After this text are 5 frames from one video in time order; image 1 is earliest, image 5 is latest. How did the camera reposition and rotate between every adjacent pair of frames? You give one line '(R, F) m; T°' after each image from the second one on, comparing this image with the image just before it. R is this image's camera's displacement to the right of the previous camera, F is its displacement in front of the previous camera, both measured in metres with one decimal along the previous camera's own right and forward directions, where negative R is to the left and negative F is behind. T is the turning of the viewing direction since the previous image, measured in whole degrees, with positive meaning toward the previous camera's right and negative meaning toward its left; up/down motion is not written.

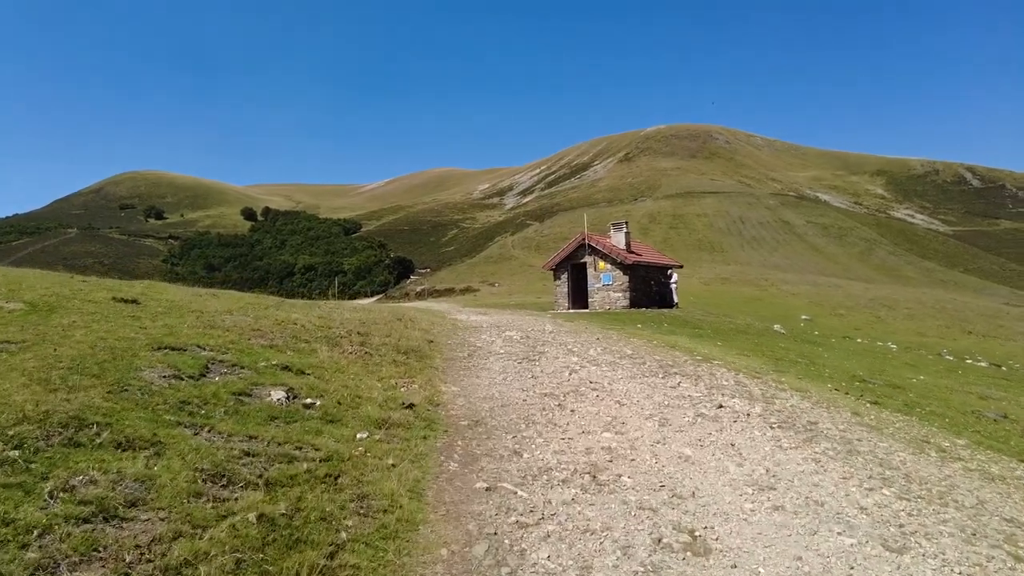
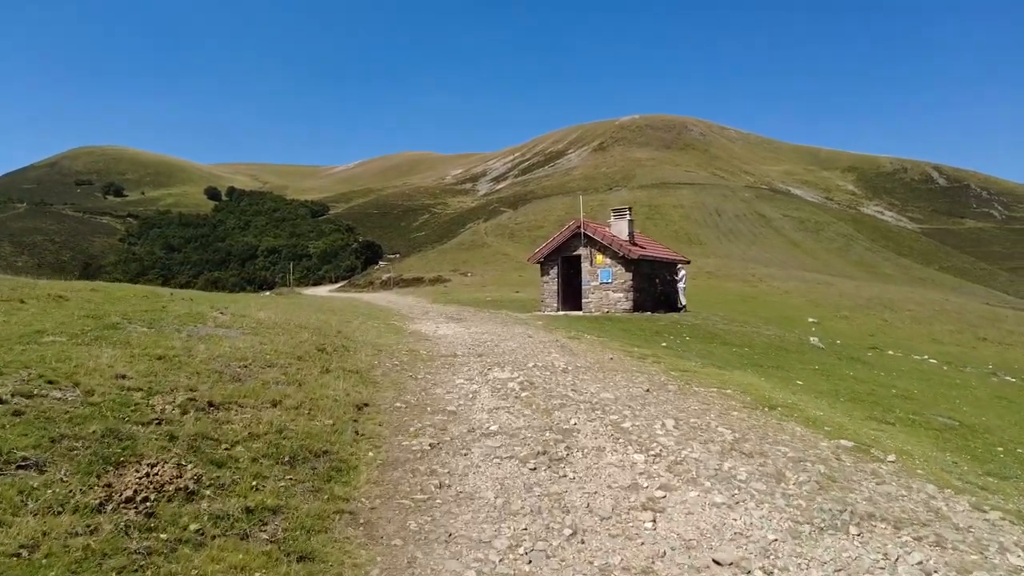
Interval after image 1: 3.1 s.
(-0.6, +9.5) m; +3°
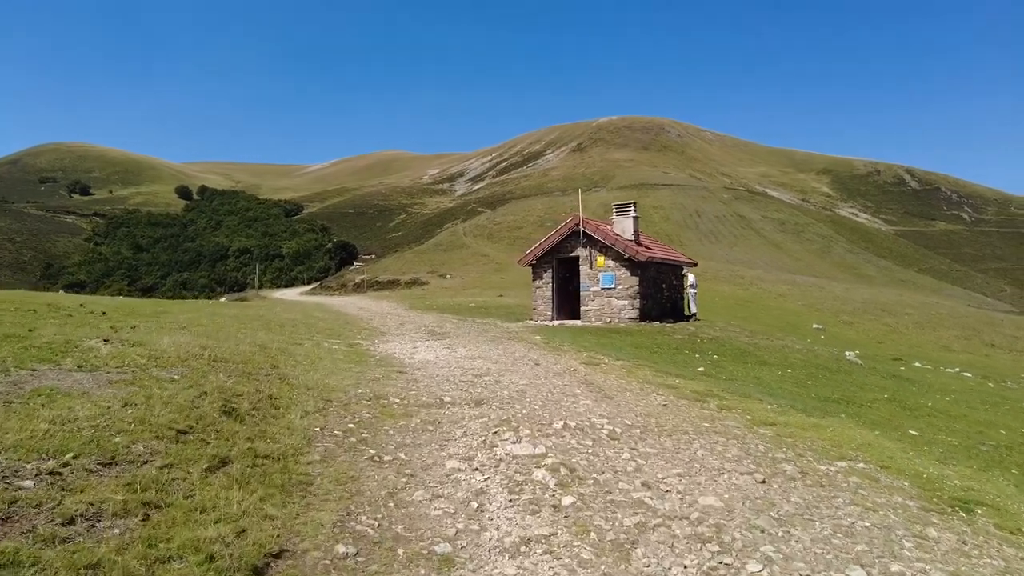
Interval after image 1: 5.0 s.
(-0.7, +5.9) m; +2°
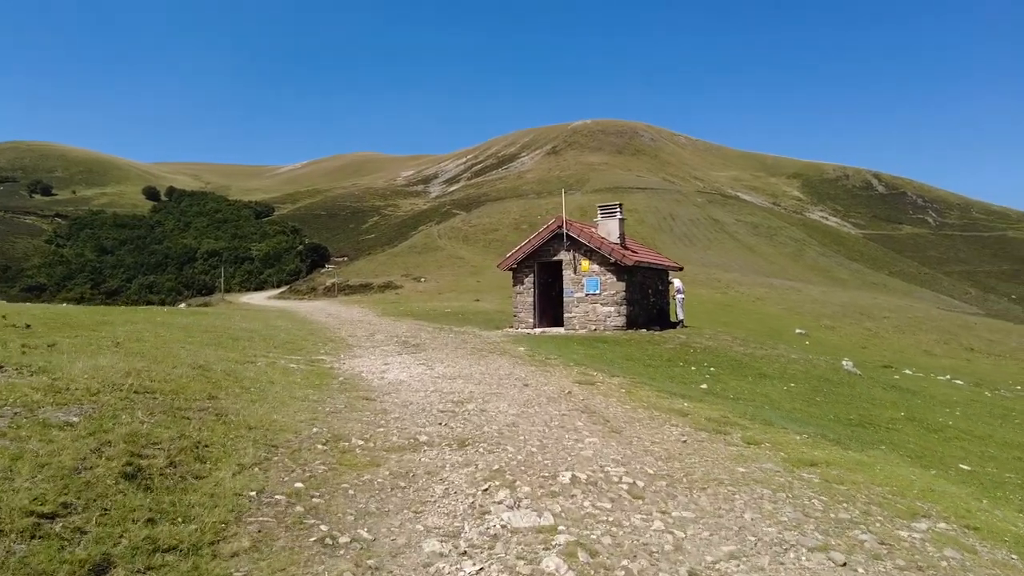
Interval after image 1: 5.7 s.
(-0.3, +2.4) m; +2°
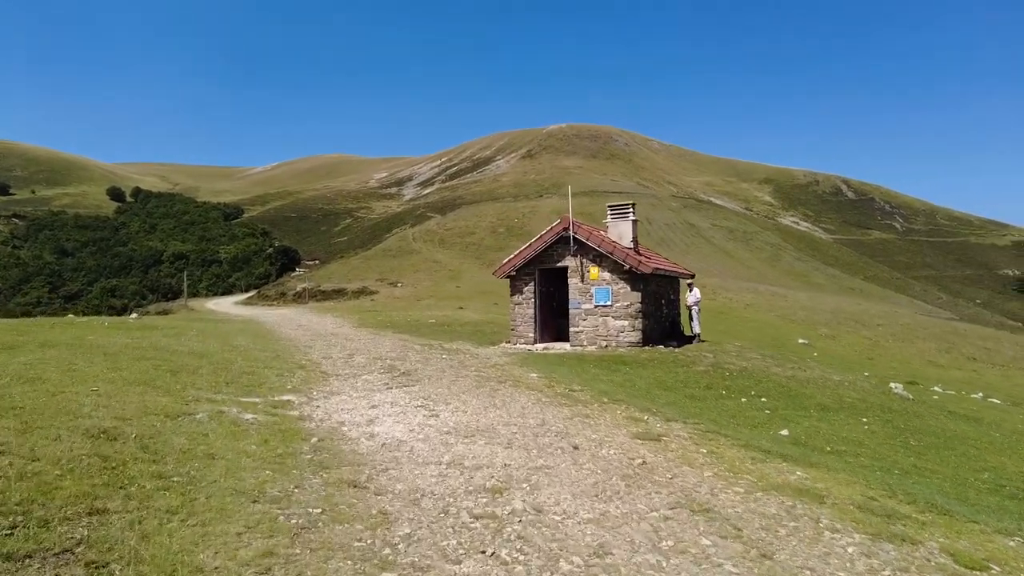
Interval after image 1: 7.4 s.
(-1.3, +4.8) m; +2°
